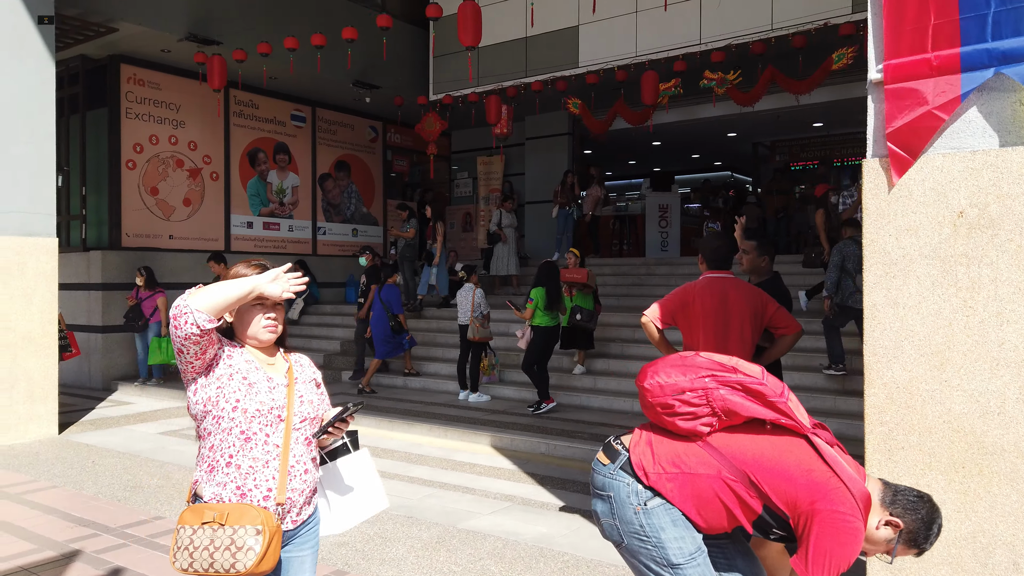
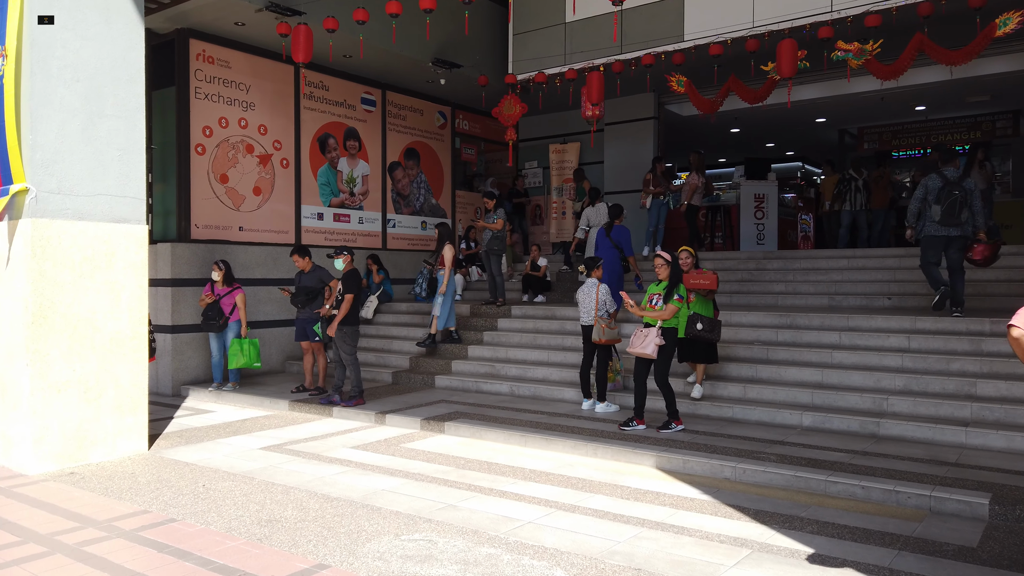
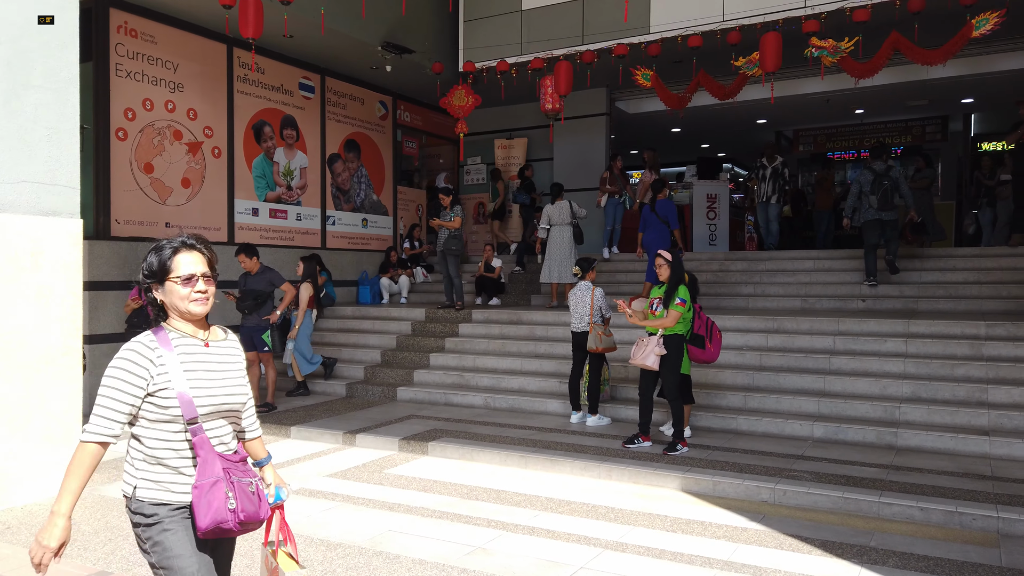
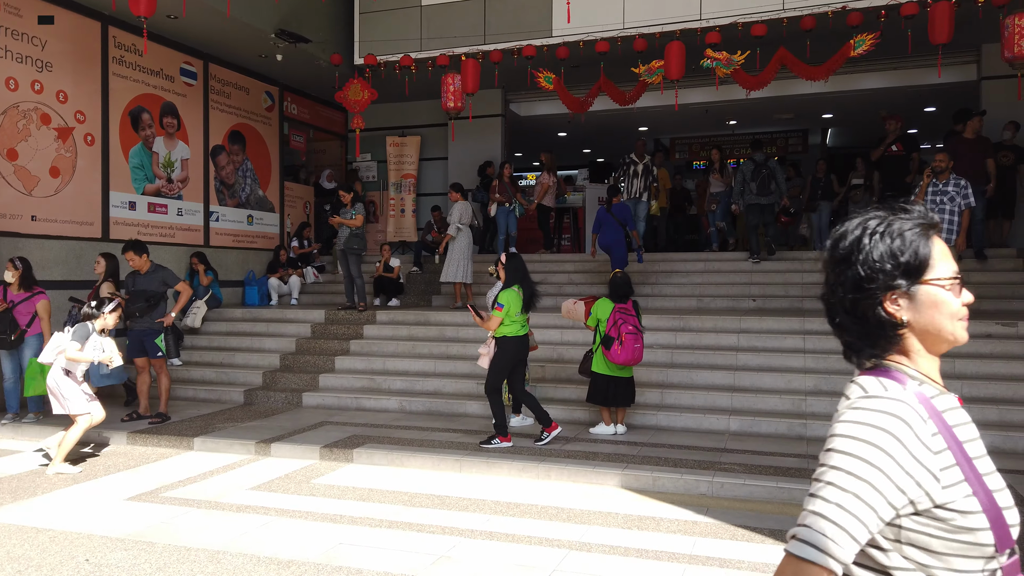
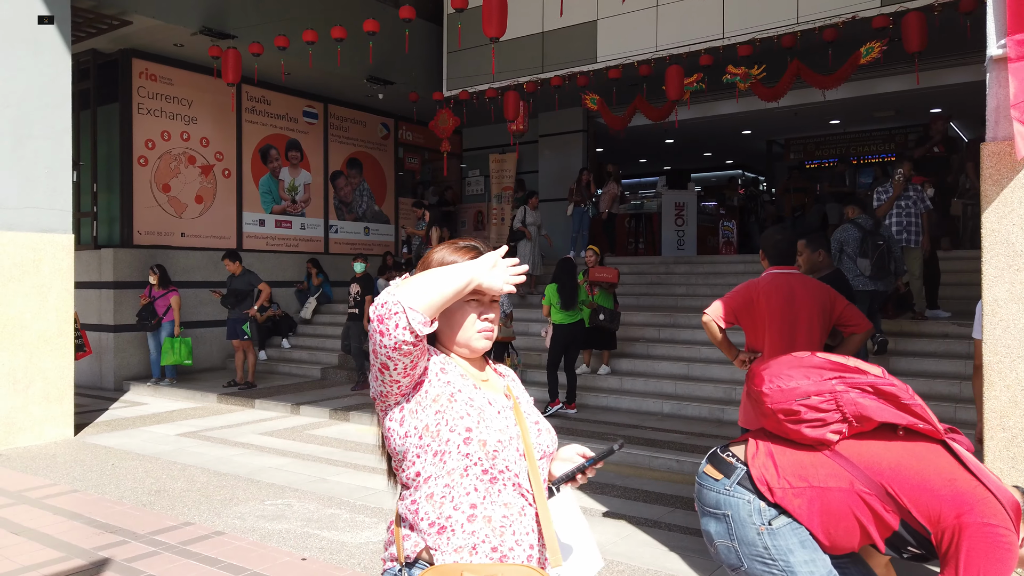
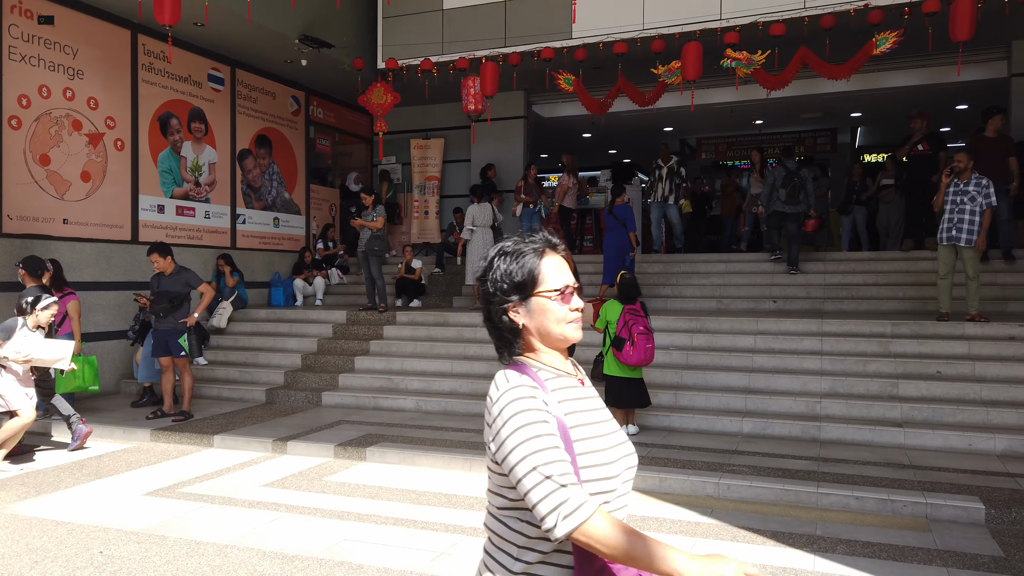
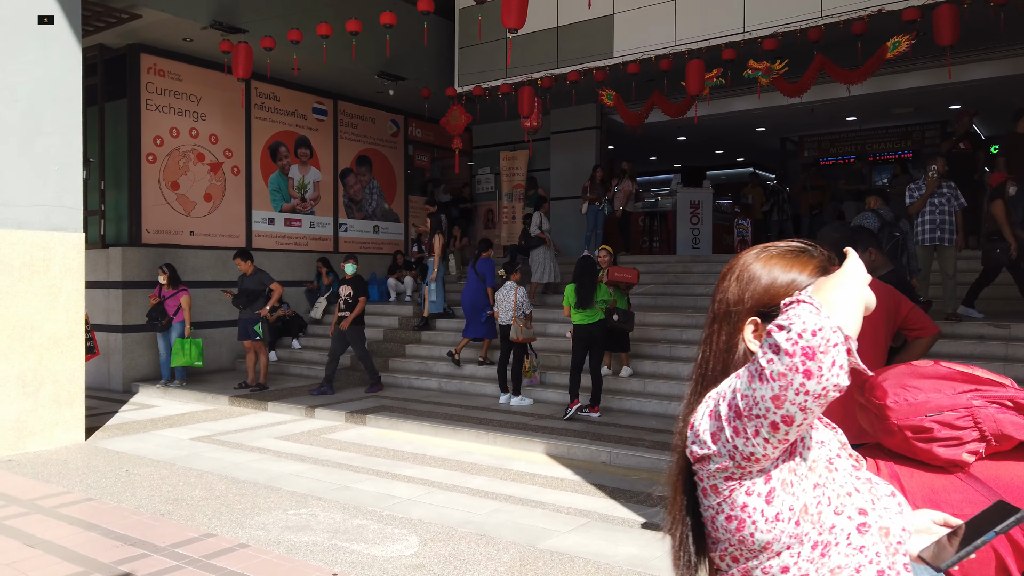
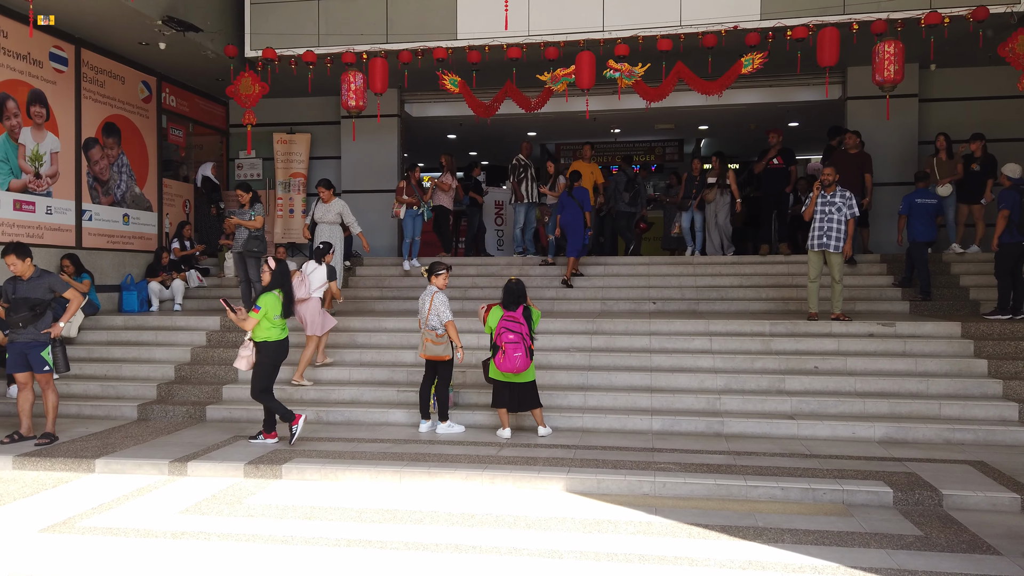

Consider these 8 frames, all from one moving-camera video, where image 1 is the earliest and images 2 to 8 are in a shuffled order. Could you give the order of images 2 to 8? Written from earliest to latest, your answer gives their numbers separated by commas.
5, 7, 2, 3, 6, 4, 8
